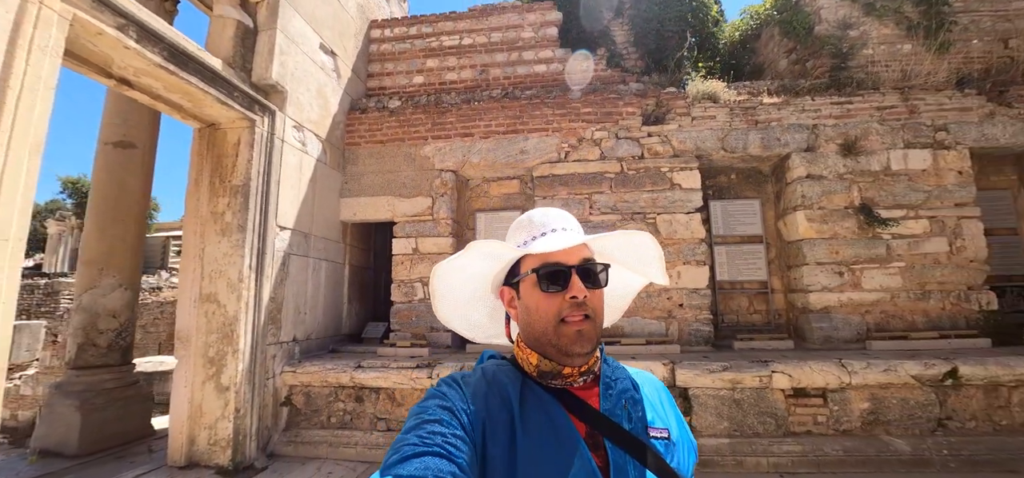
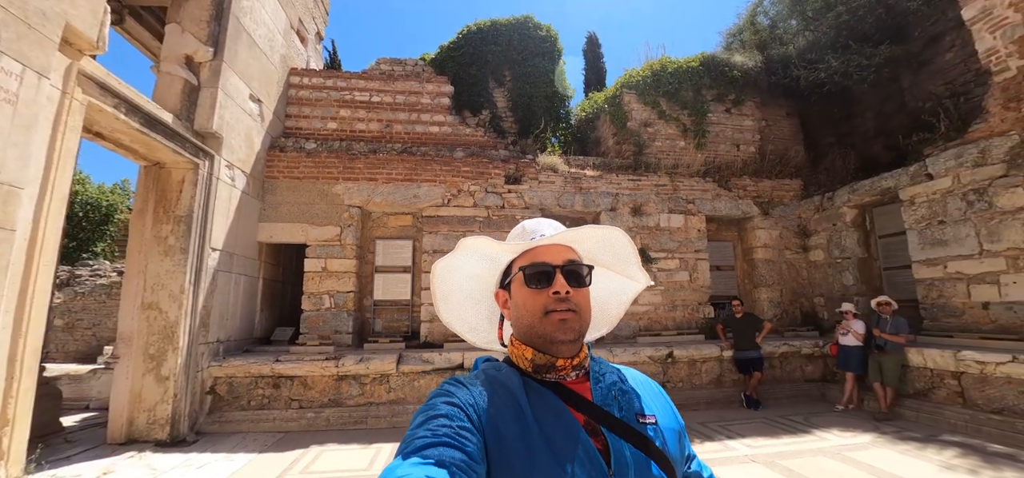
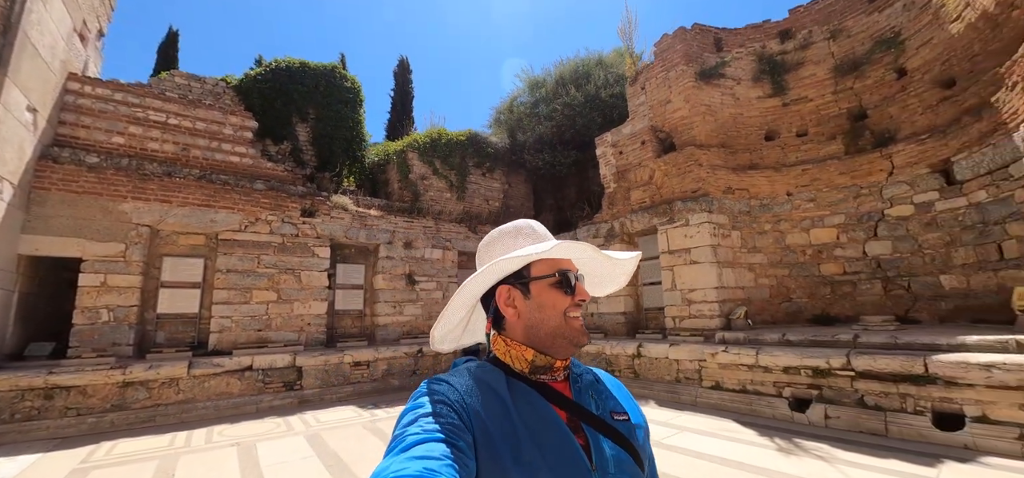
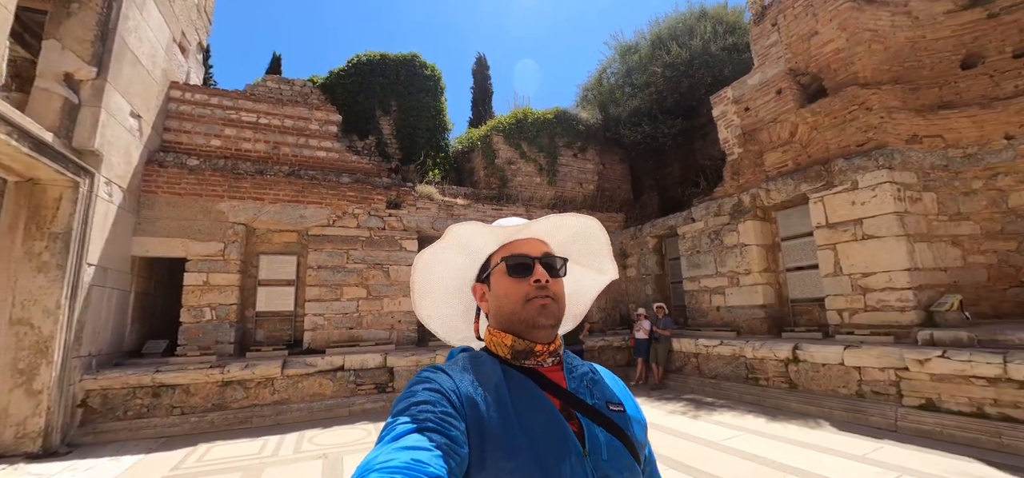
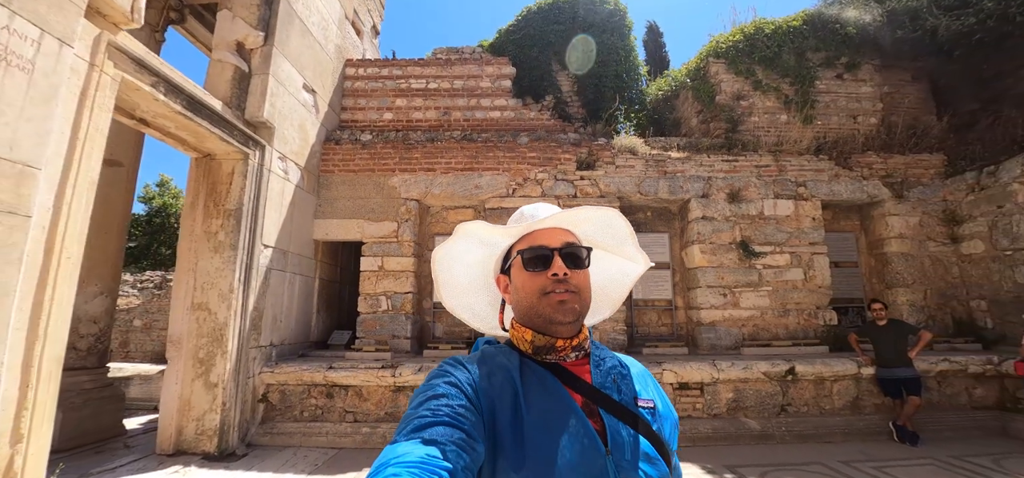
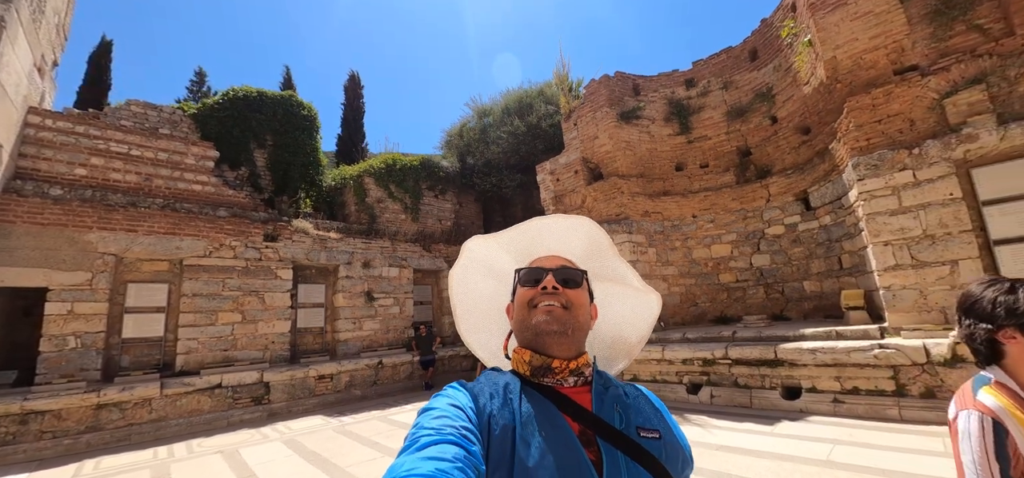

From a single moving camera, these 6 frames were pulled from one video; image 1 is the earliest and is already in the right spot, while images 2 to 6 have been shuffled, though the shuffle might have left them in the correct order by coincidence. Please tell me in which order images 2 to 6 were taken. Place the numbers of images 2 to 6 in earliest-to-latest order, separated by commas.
5, 2, 4, 3, 6
